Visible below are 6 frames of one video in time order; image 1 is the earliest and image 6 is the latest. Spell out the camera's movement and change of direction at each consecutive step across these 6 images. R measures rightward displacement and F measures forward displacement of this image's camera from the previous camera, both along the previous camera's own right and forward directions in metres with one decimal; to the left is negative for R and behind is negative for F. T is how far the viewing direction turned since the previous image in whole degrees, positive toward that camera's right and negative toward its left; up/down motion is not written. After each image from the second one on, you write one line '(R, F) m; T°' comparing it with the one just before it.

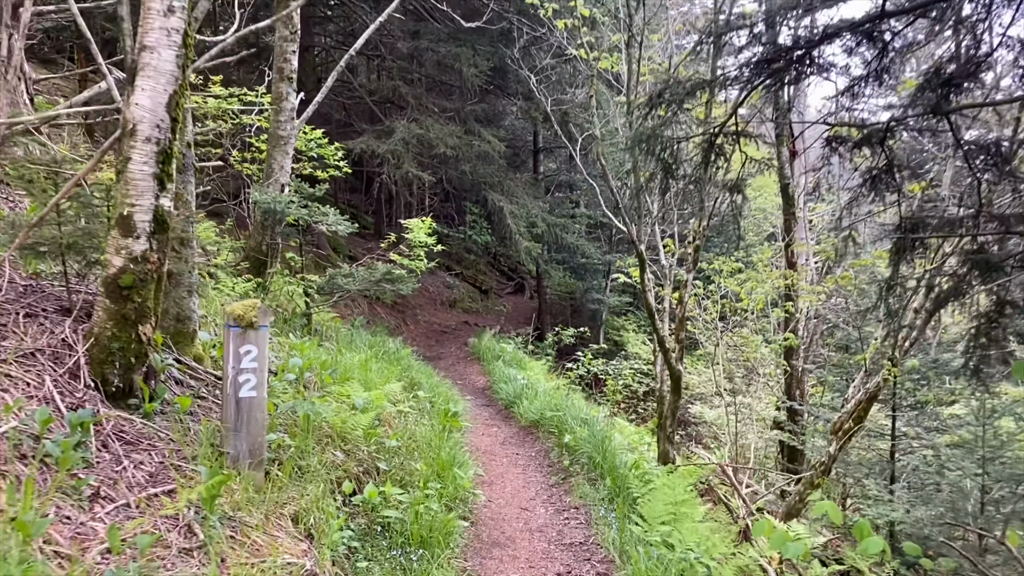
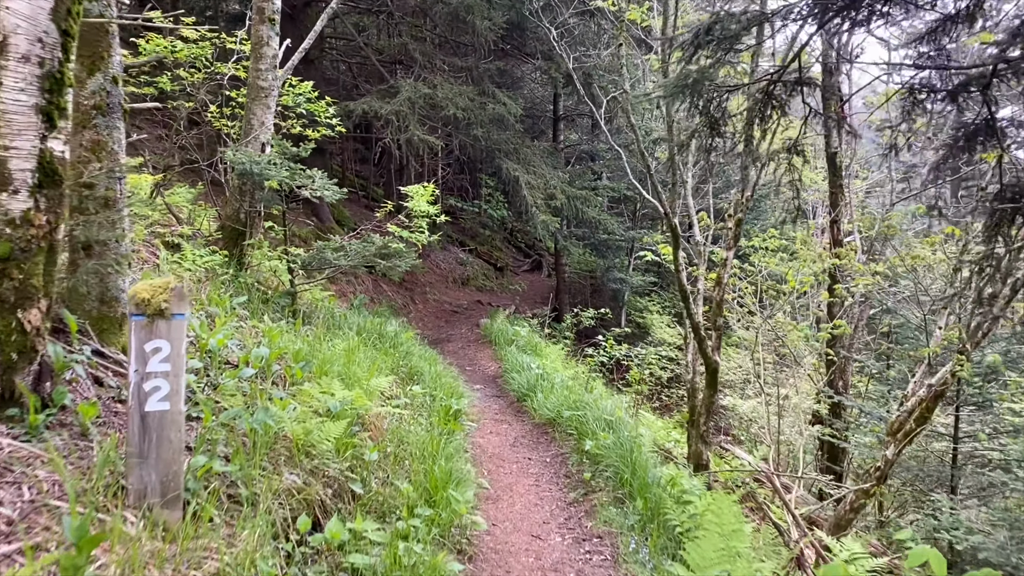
(0.0, +0.9) m; -1°
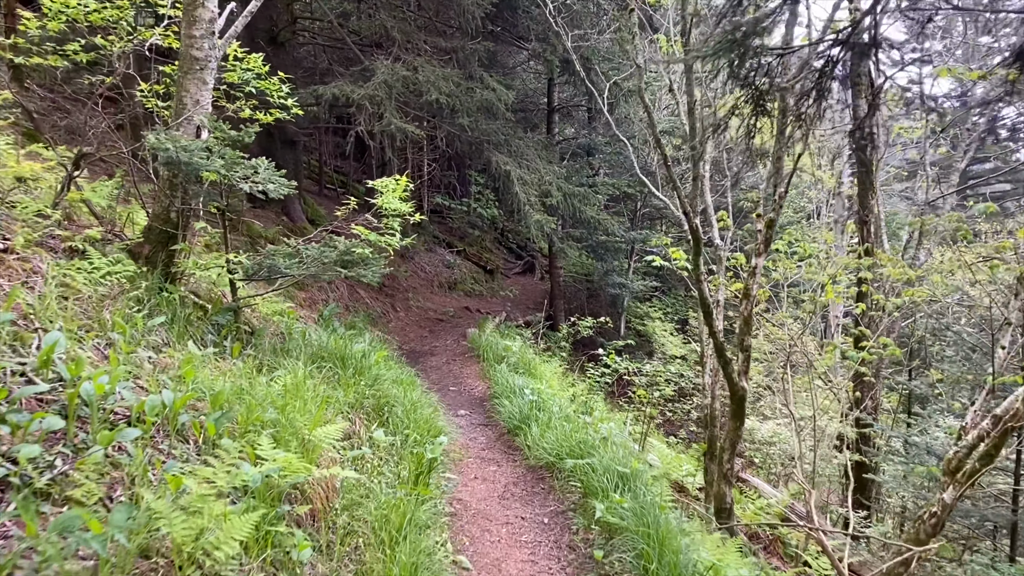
(0.0, +1.0) m; +1°
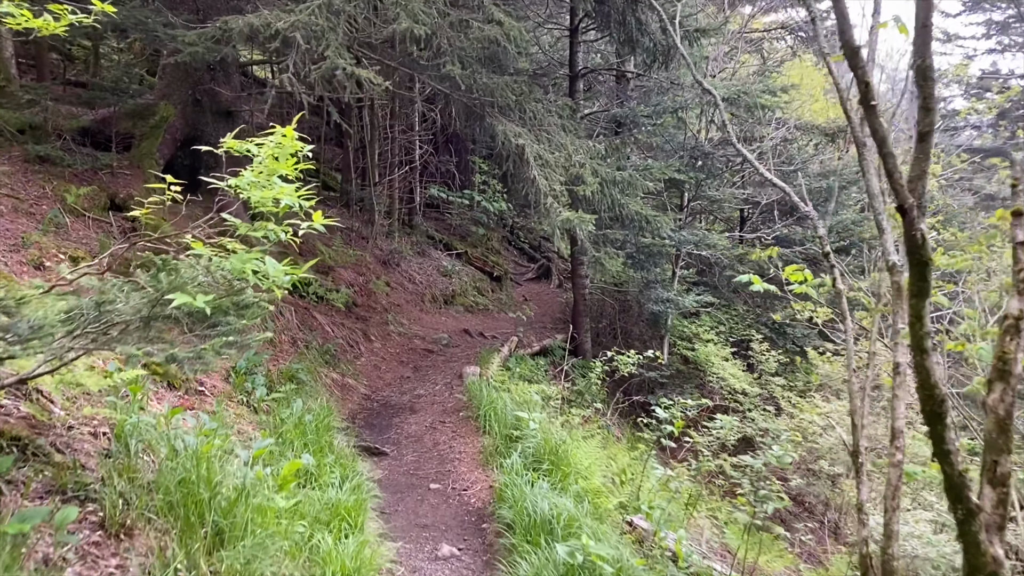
(0.0, +2.7) m; -1°
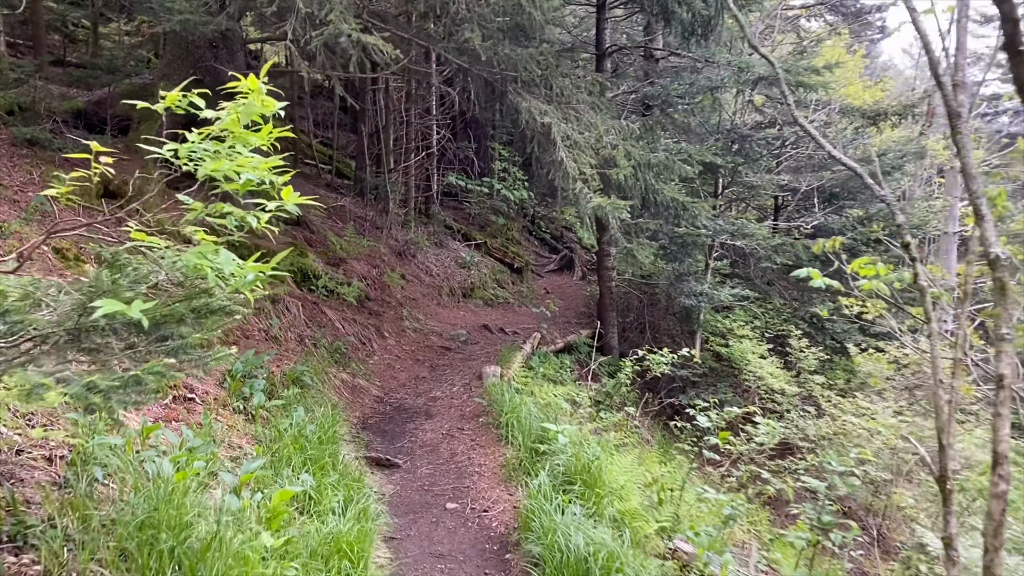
(0.0, +0.5) m; -1°
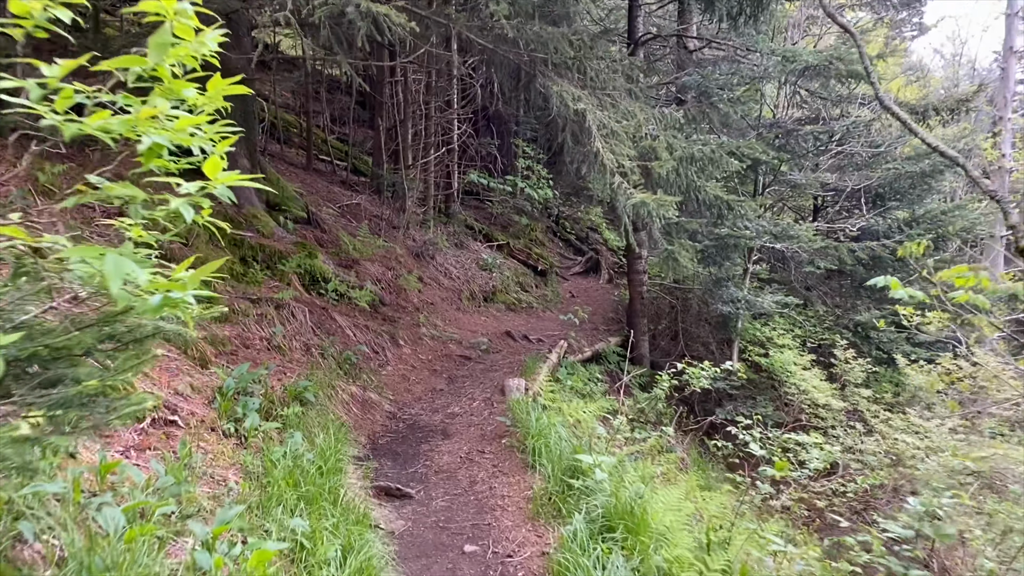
(0.0, +0.6) m; -1°
